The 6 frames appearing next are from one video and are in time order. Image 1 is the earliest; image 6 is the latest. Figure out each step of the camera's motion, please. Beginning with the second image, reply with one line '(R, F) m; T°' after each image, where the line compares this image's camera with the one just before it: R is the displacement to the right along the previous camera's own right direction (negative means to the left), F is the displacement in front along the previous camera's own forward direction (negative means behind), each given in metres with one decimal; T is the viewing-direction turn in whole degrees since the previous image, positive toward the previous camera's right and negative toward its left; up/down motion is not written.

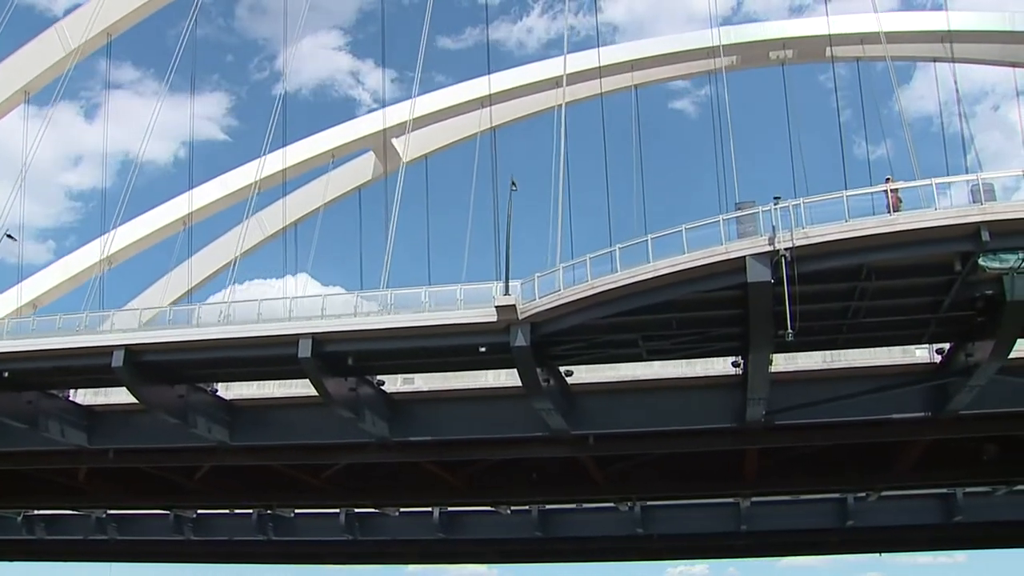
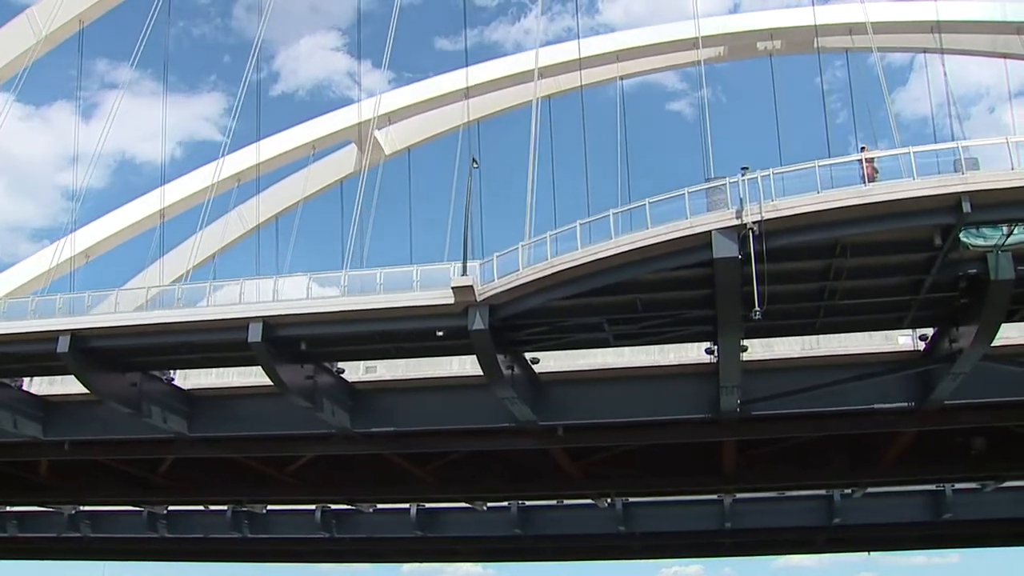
(-4.0, +2.1) m; 0°
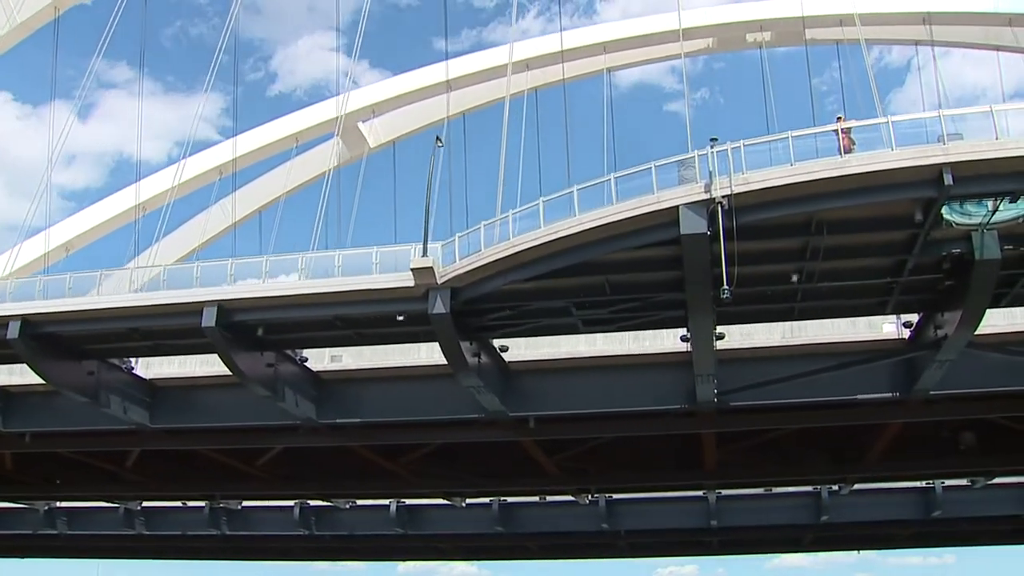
(+0.6, +1.0) m; 0°
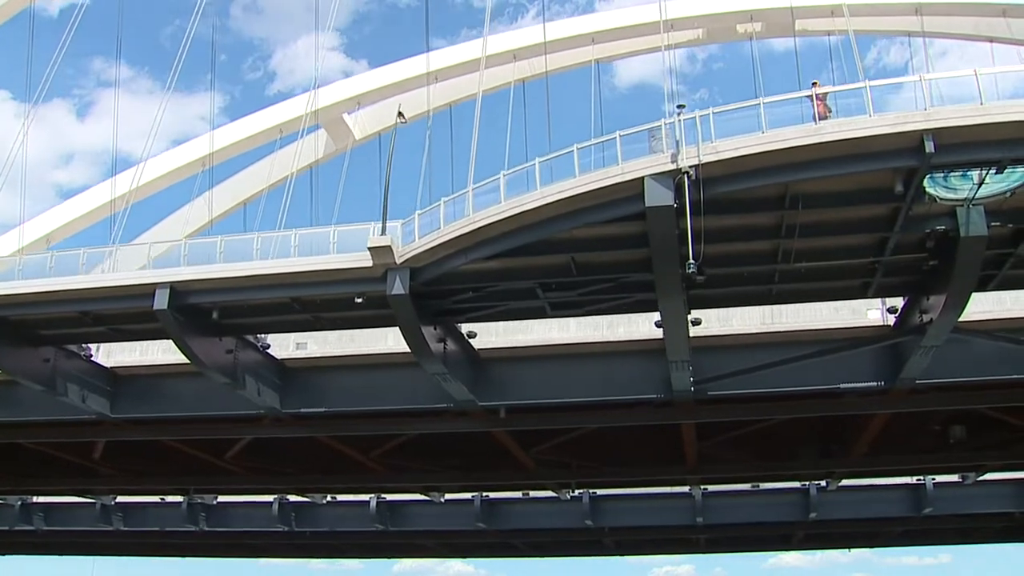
(+0.6, +1.0) m; 0°
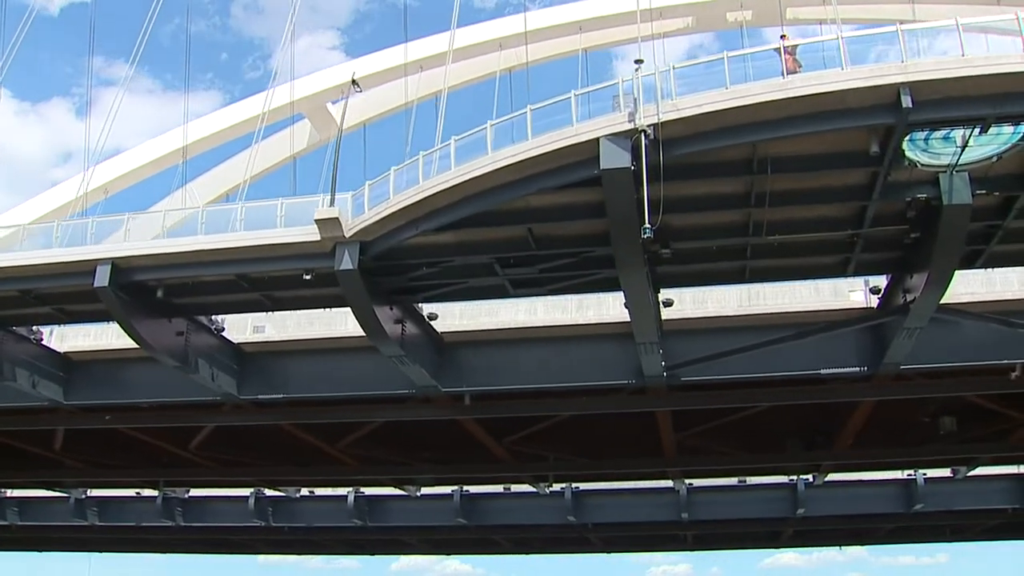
(+0.7, +1.2) m; 0°
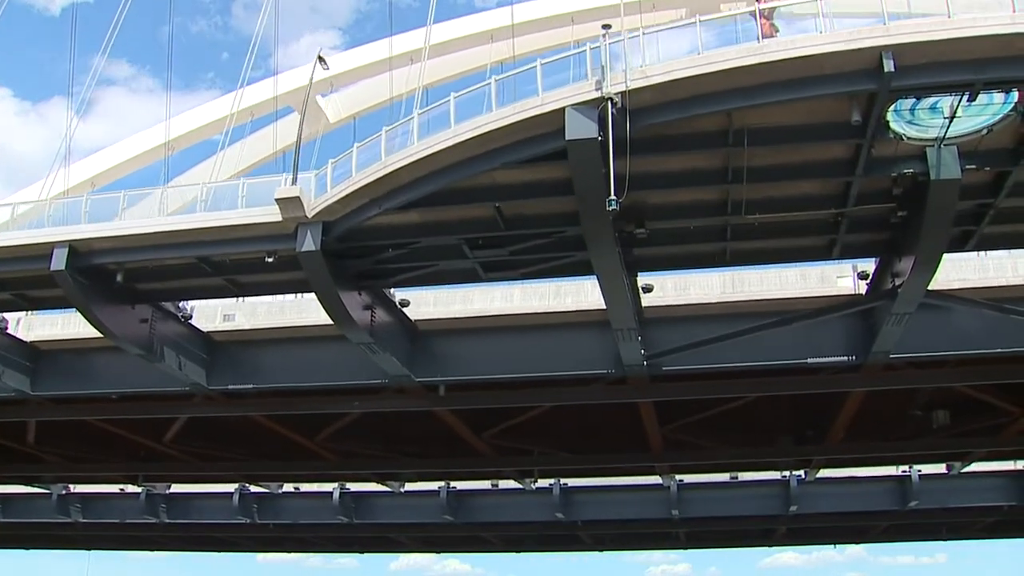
(+0.5, +0.8) m; 0°
